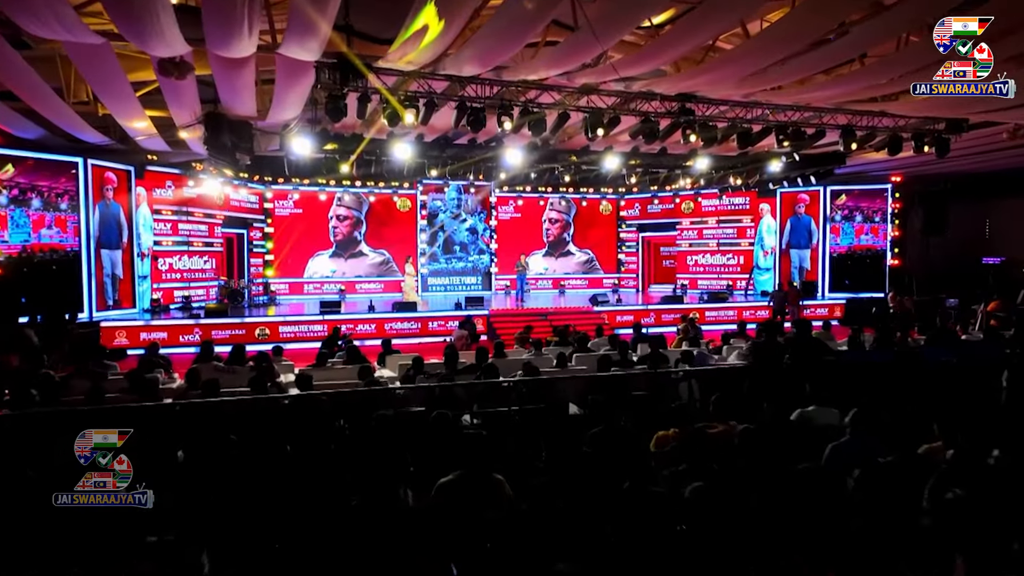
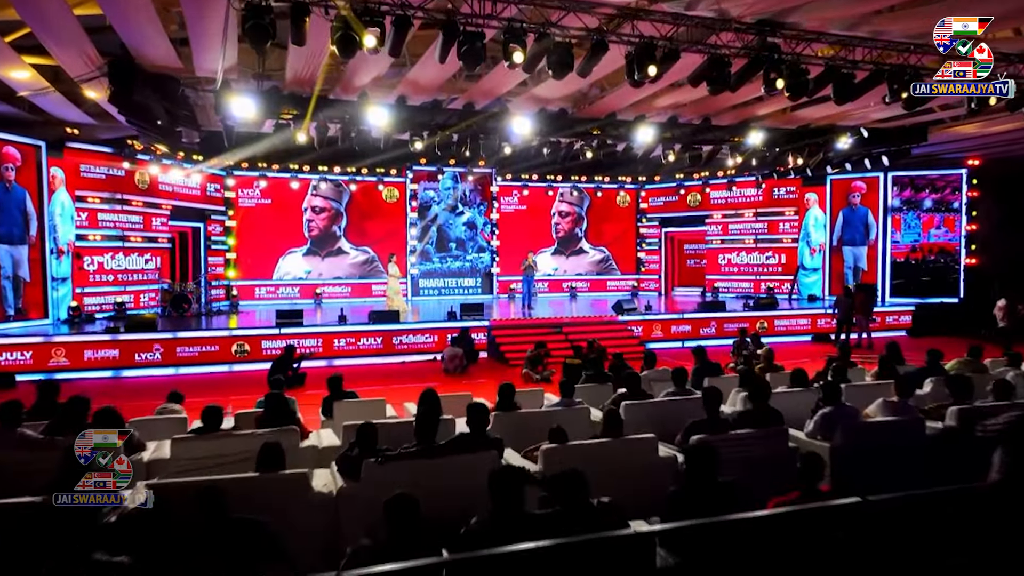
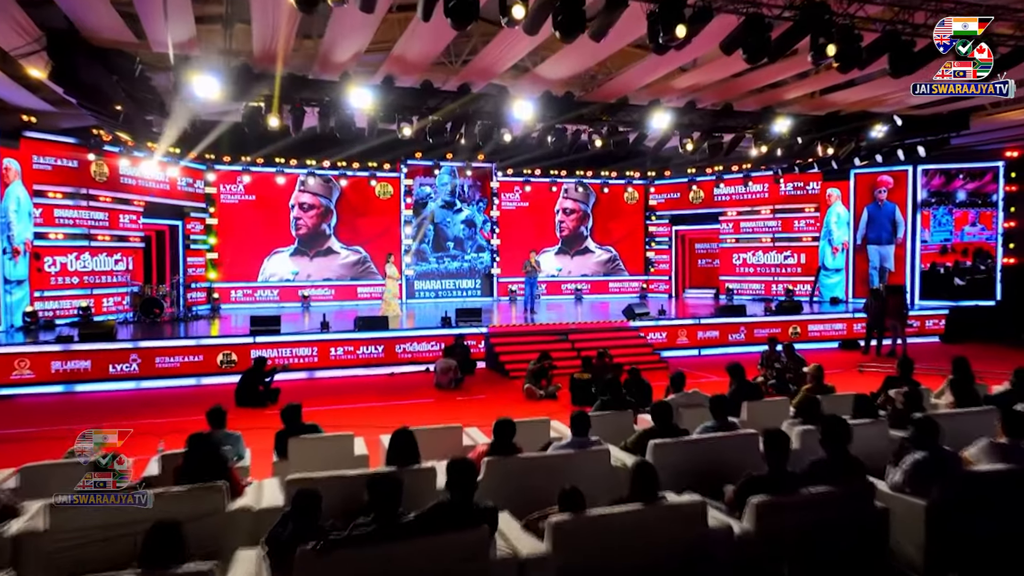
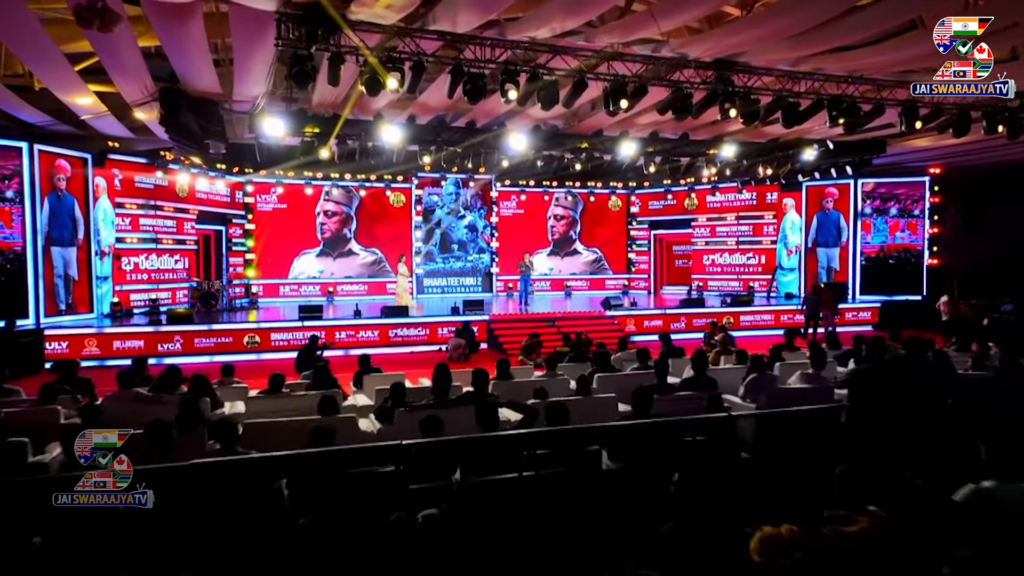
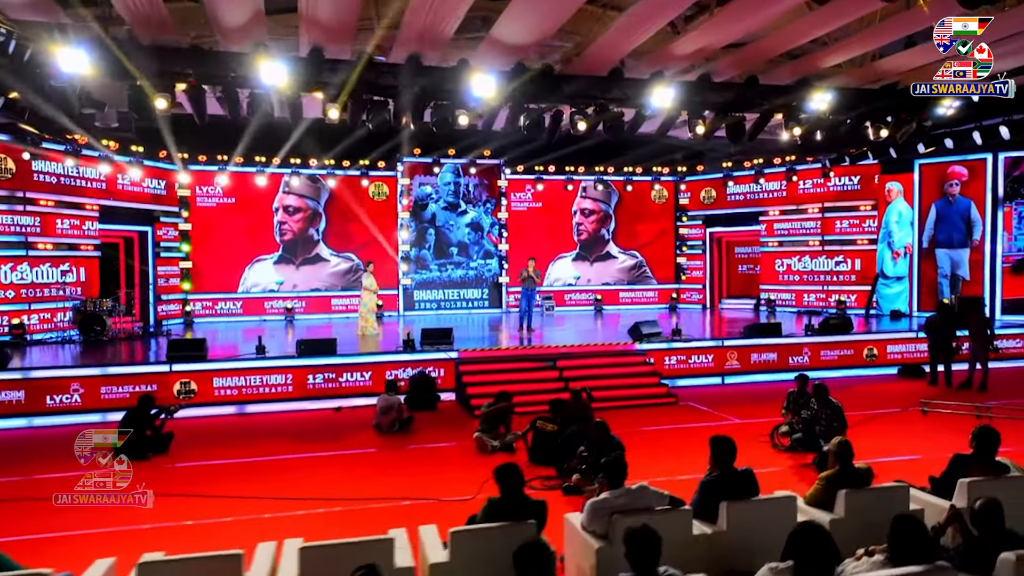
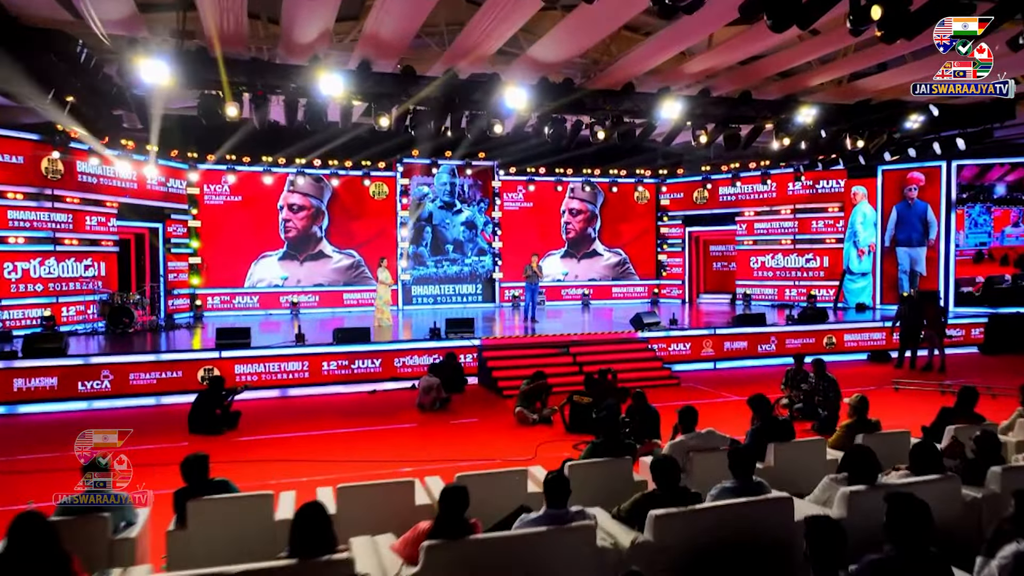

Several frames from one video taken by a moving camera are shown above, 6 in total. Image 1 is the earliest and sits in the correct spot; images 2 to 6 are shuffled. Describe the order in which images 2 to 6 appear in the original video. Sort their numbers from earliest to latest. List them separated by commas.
4, 2, 3, 6, 5
